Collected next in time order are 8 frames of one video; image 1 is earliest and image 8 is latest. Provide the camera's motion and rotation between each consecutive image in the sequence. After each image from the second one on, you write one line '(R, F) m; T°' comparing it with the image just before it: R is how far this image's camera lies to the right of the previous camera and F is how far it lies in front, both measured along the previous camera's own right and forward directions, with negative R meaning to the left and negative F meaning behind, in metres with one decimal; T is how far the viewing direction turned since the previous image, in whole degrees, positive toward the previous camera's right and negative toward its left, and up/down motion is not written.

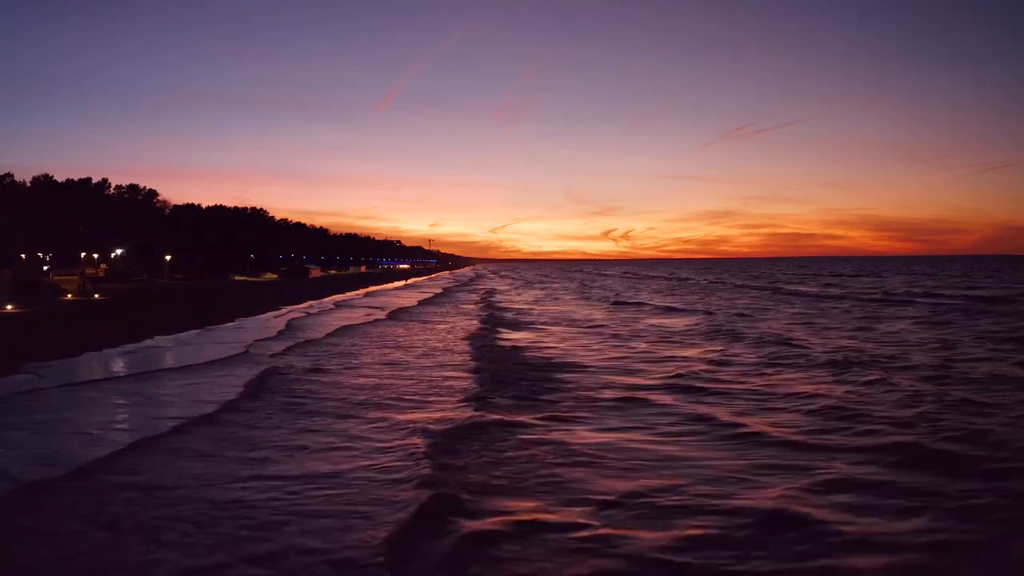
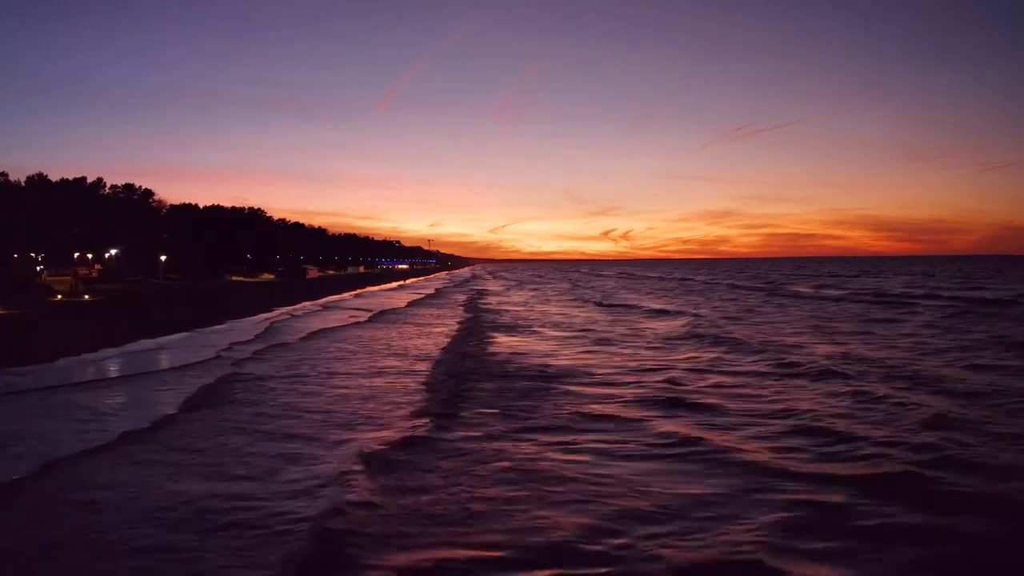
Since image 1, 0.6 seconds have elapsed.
(+0.4, +0.7) m; 0°
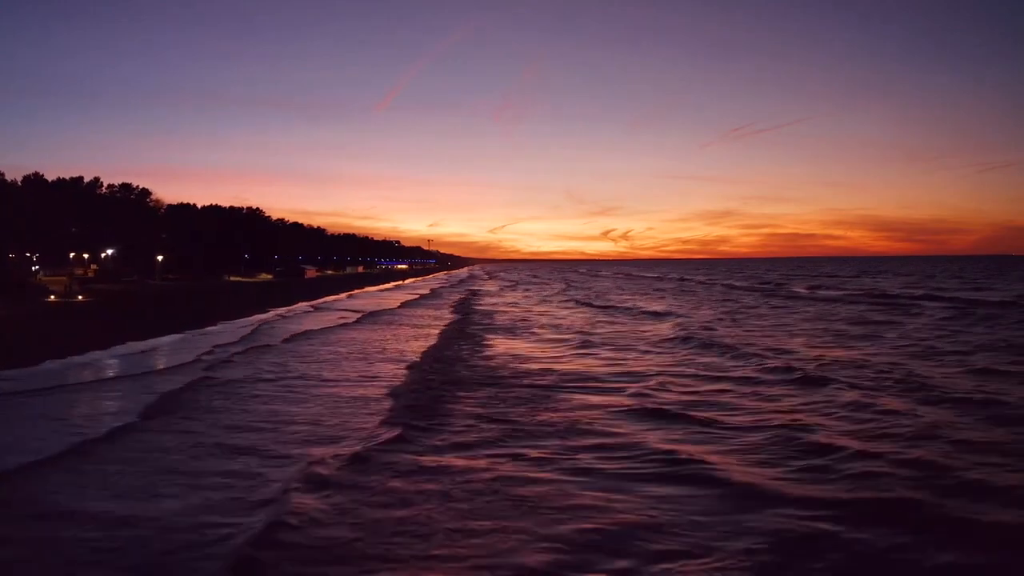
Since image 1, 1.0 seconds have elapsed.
(+0.2, +0.4) m; 0°
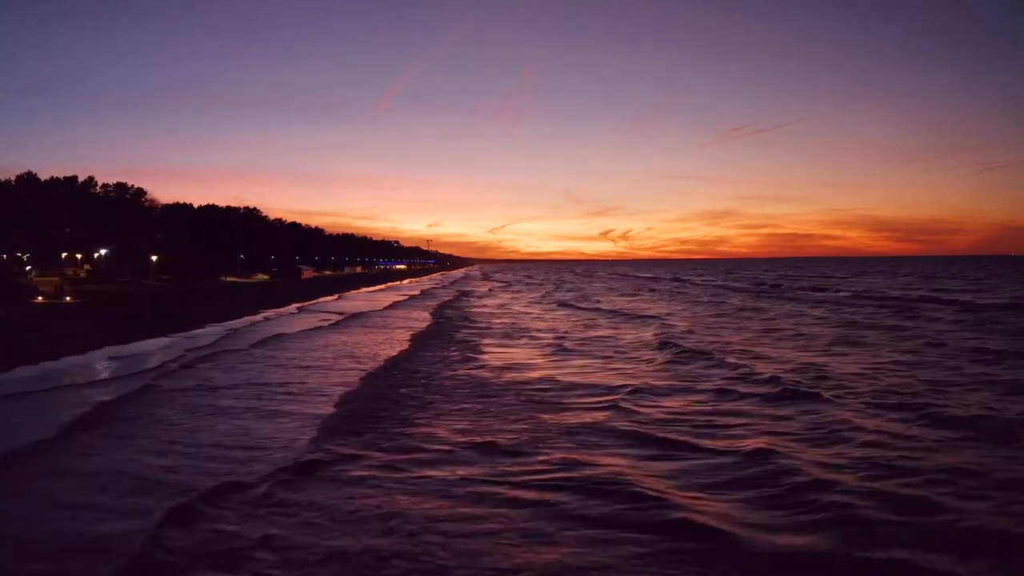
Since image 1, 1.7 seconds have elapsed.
(+0.5, +0.6) m; 0°
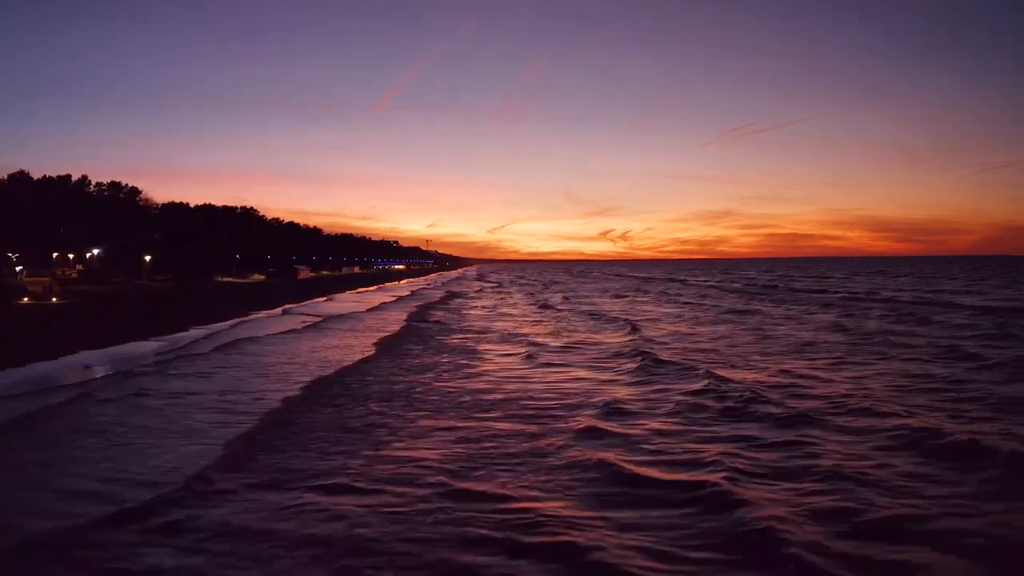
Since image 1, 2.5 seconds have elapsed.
(+0.5, +0.8) m; 0°
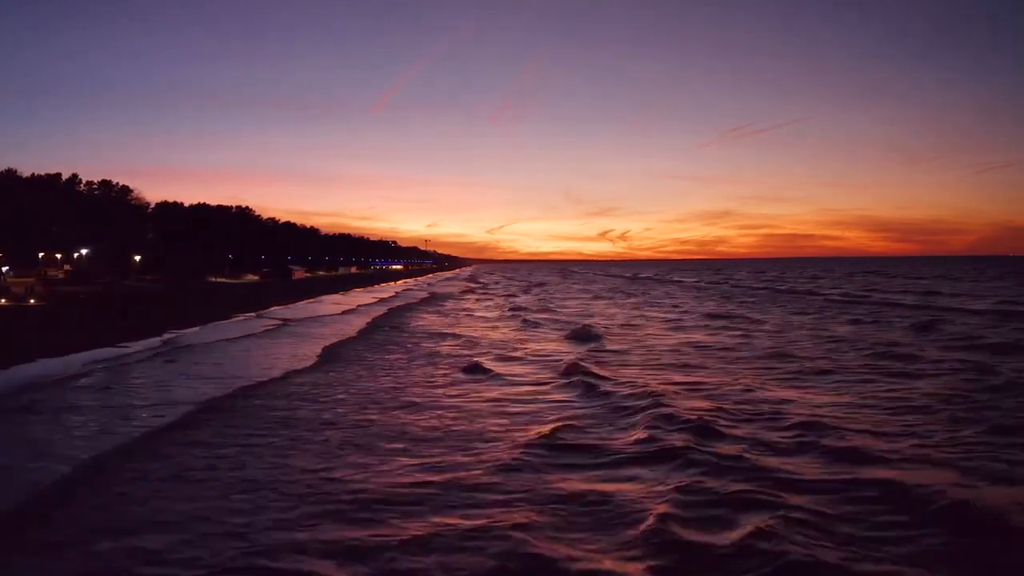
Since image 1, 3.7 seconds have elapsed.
(+0.7, +1.3) m; 0°
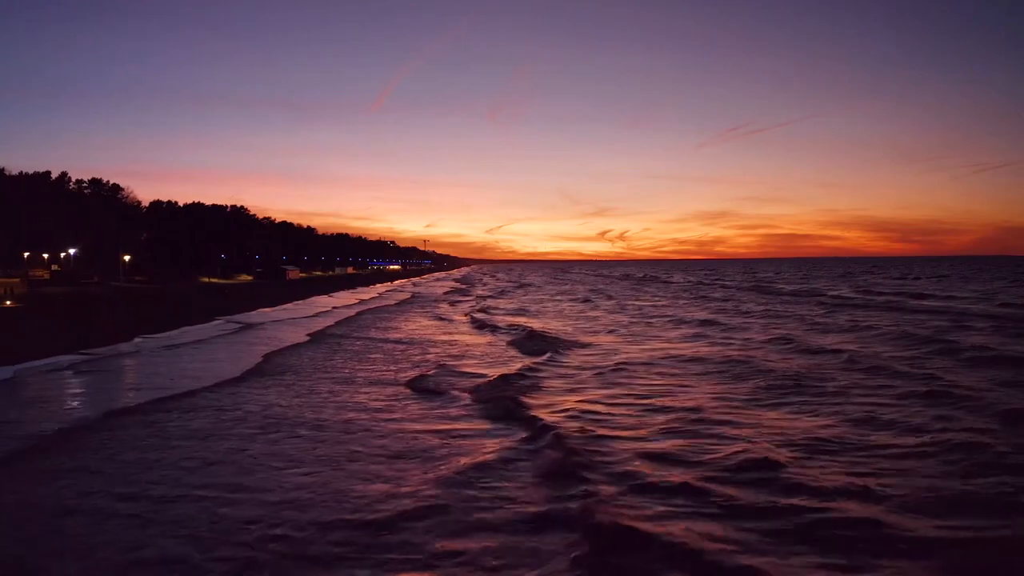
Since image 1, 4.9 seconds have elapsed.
(+0.5, +1.6) m; 0°
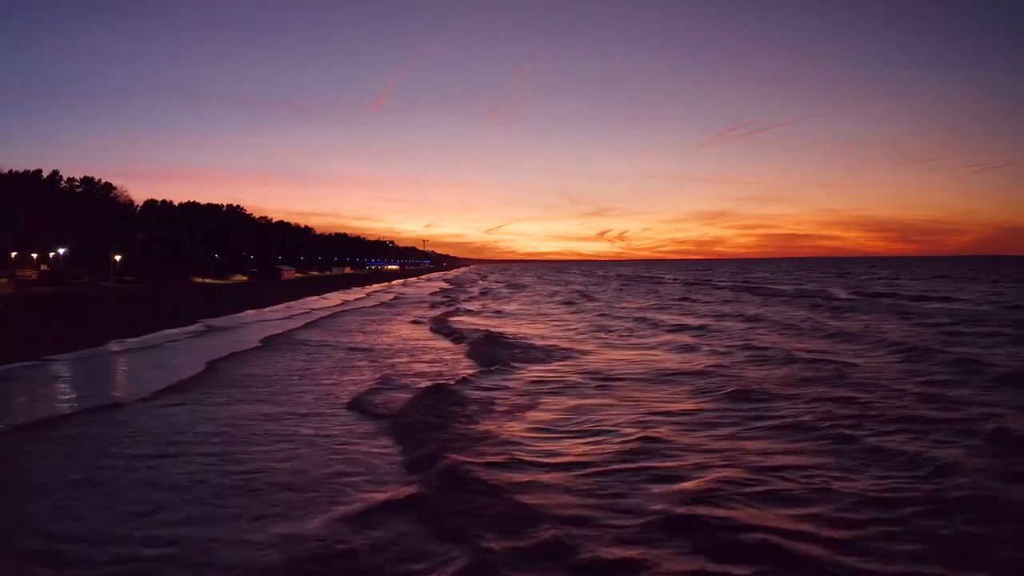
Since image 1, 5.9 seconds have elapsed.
(+0.4, +1.3) m; 0°
